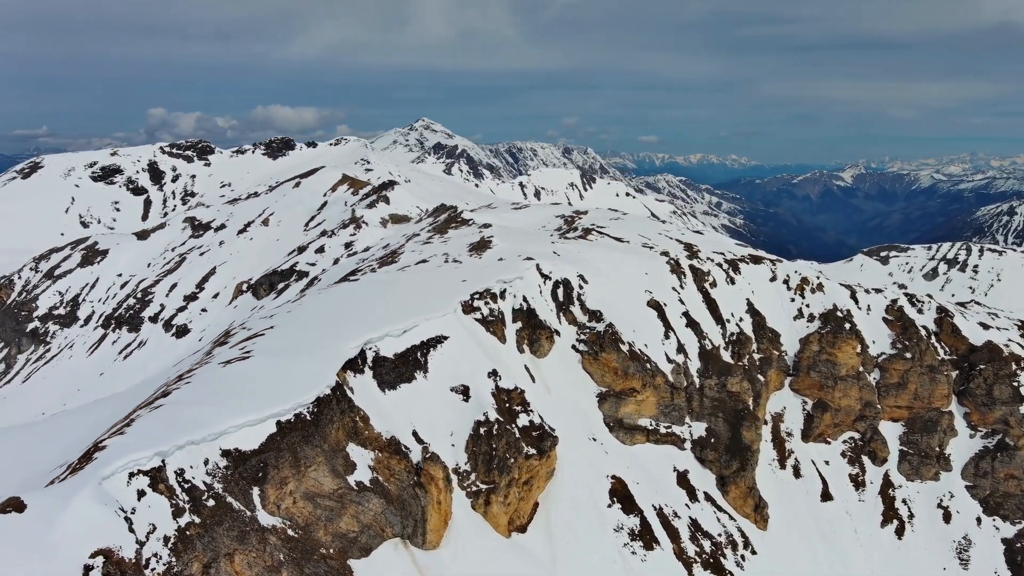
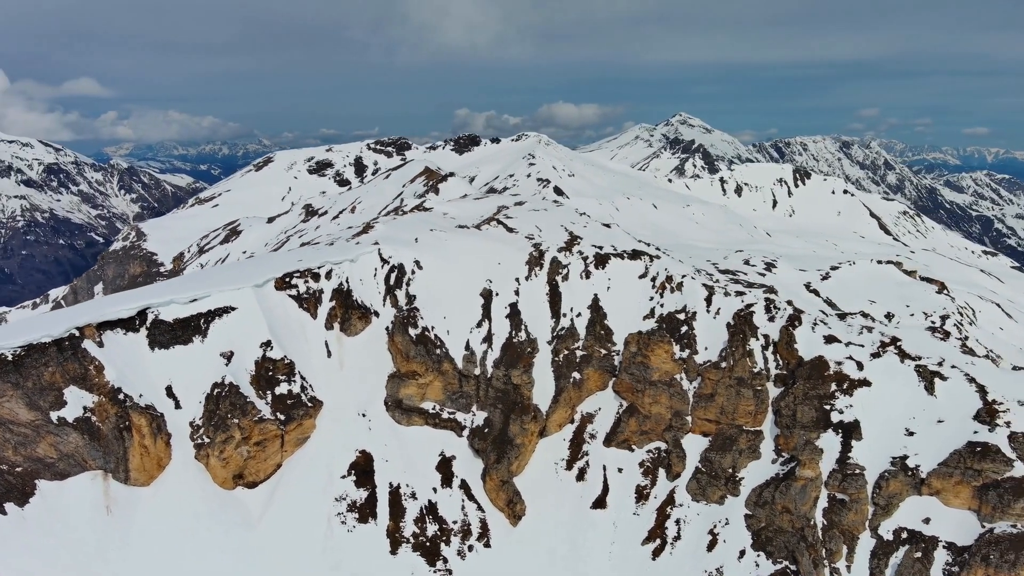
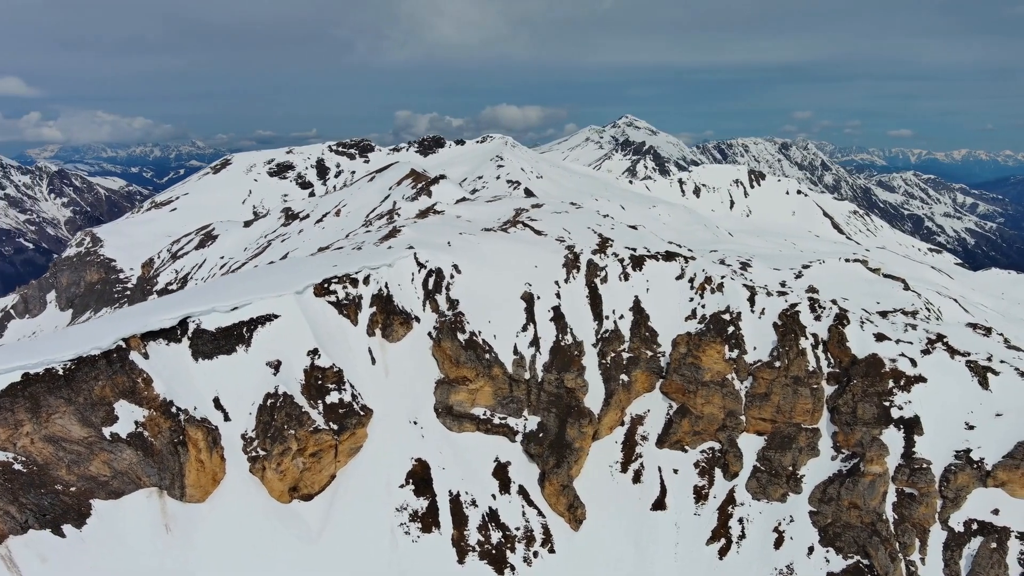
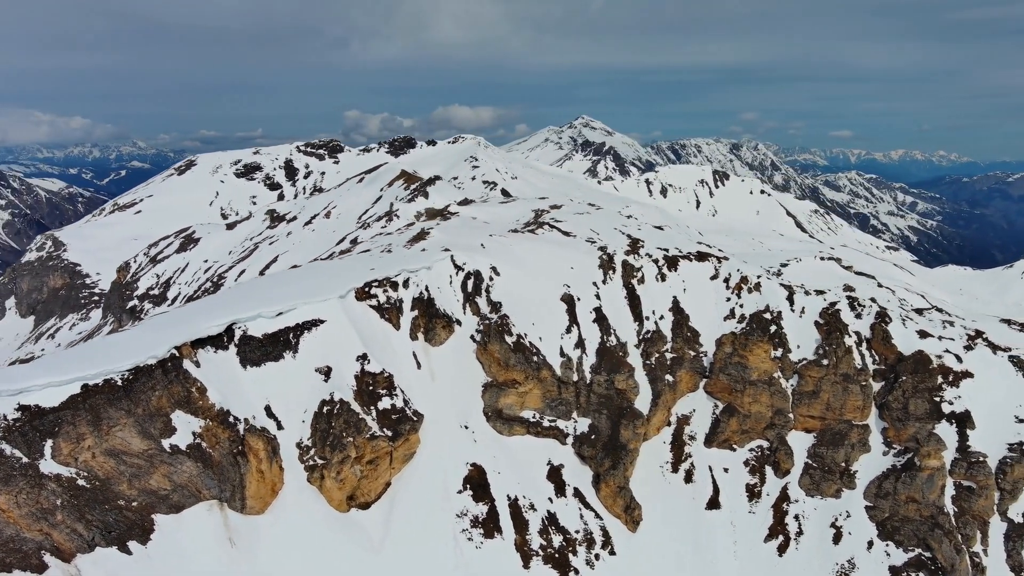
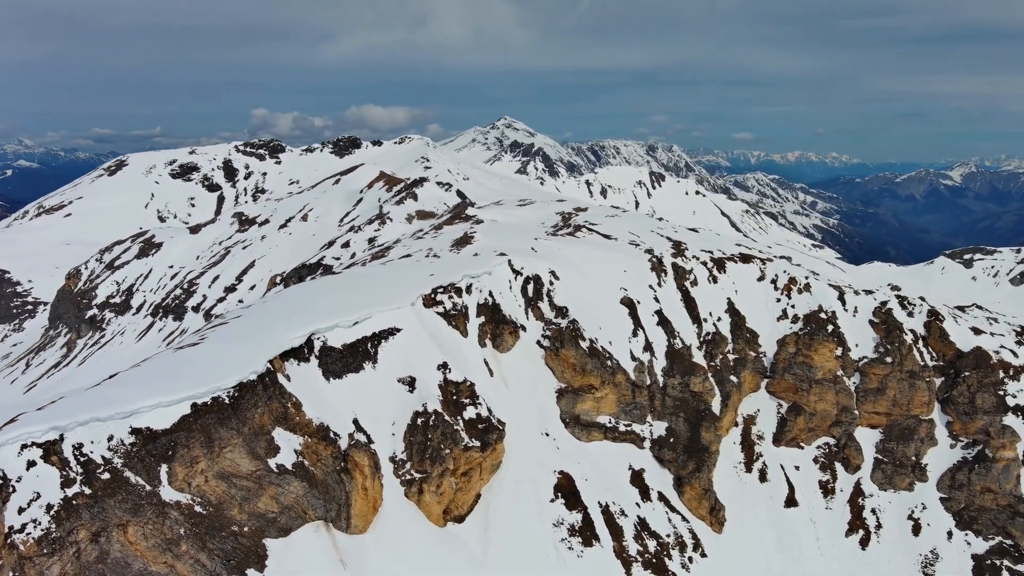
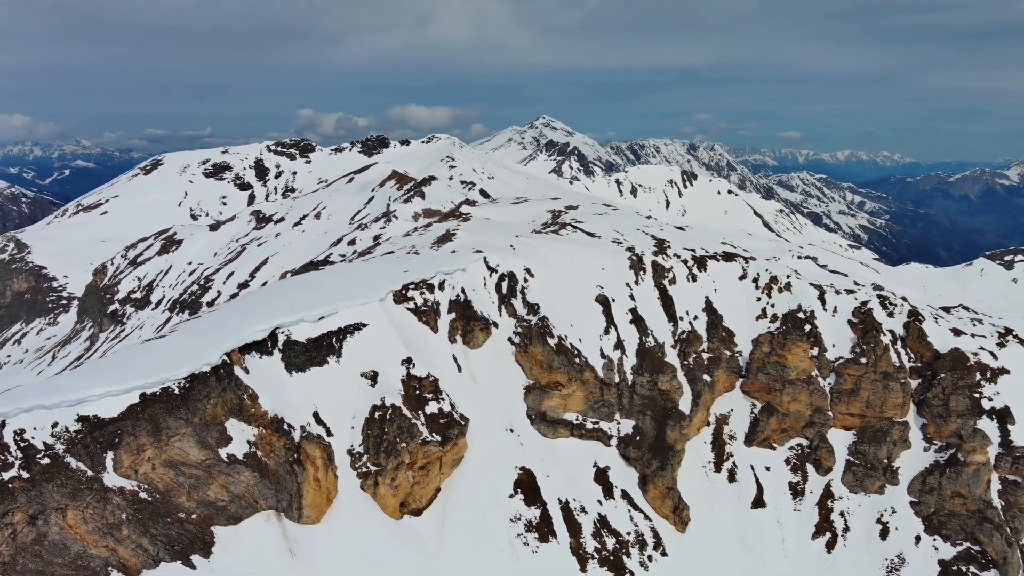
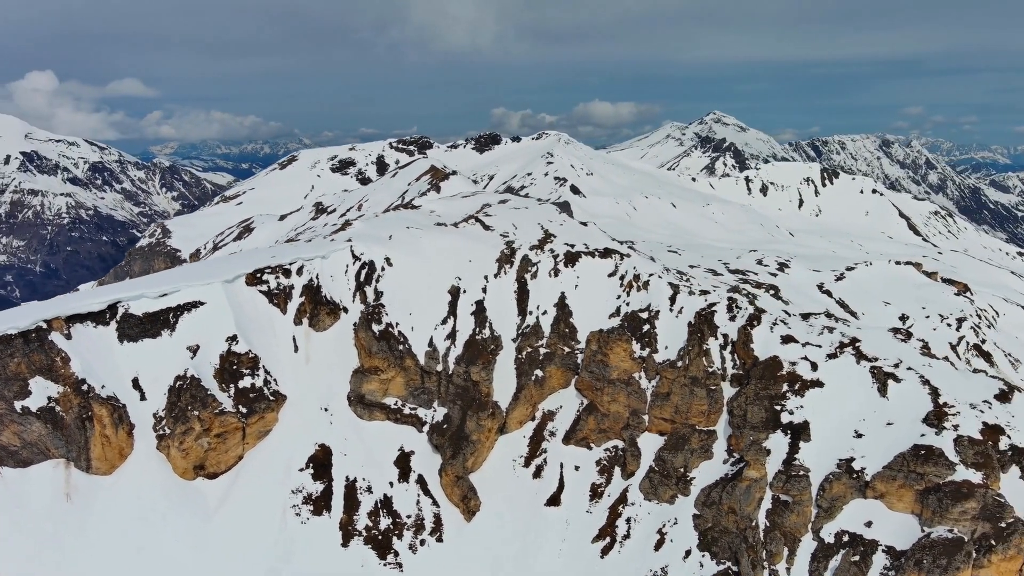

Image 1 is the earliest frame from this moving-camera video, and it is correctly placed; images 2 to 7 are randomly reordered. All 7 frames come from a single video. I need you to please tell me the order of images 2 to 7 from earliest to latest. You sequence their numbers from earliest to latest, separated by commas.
5, 6, 4, 3, 2, 7
